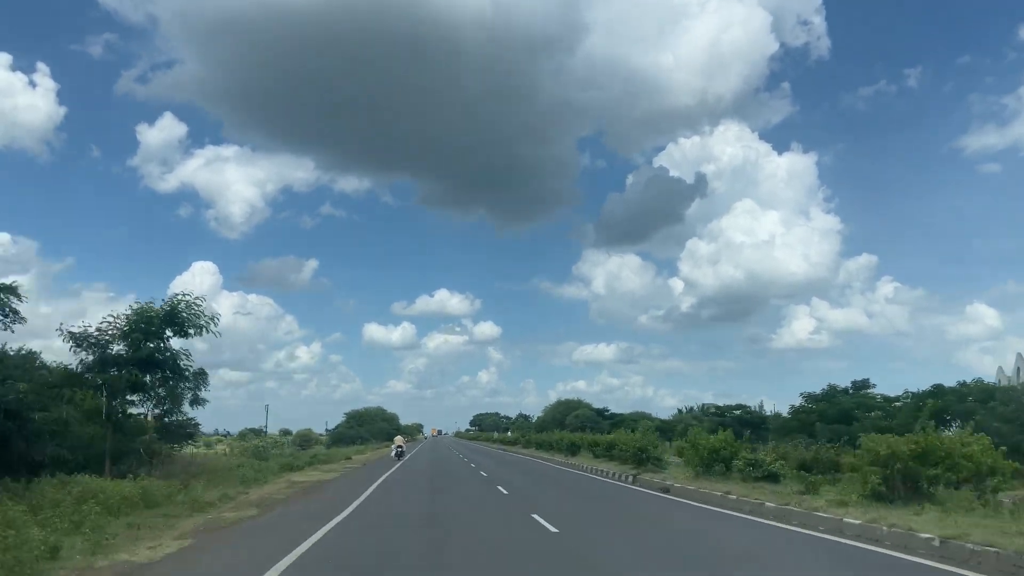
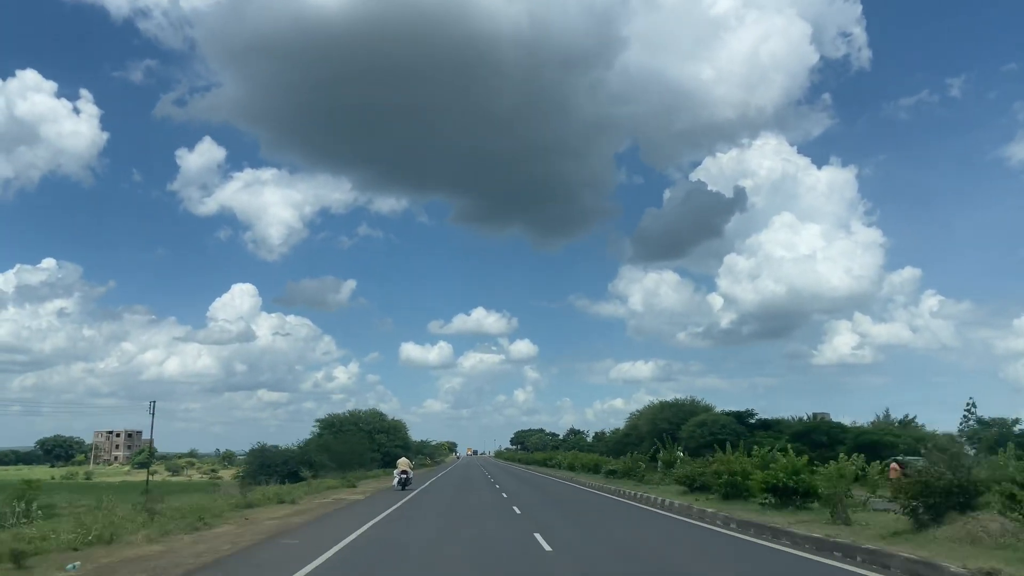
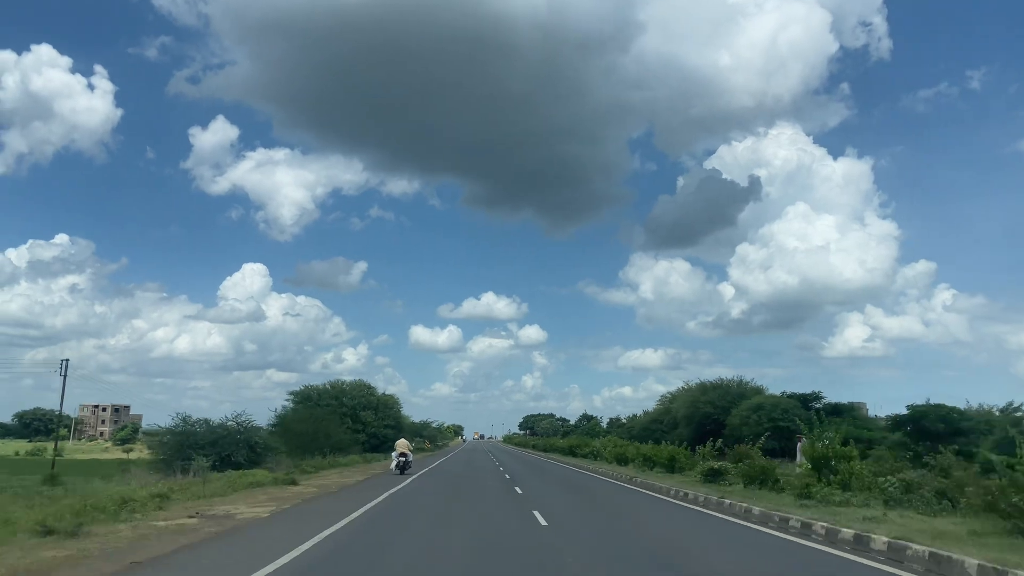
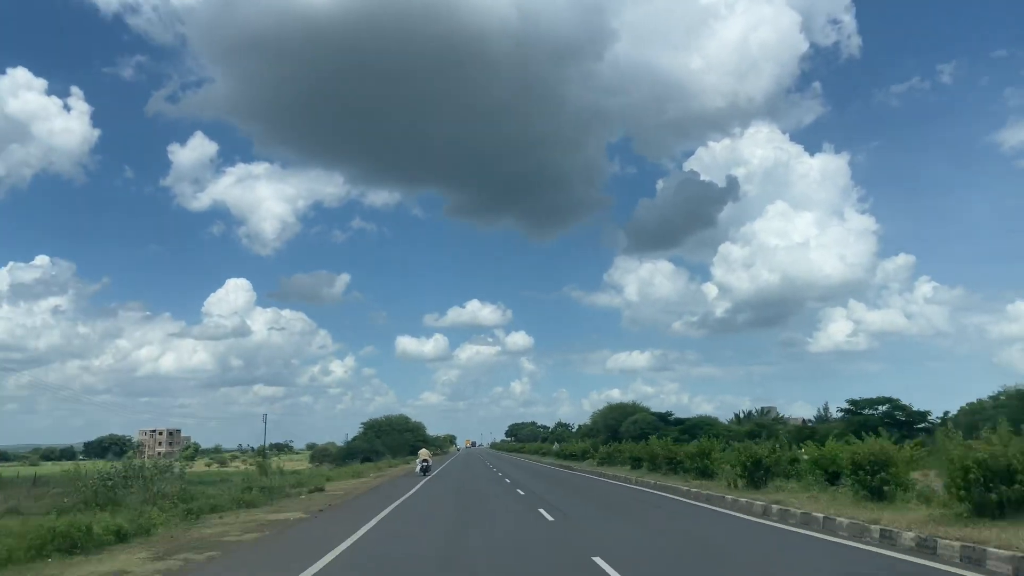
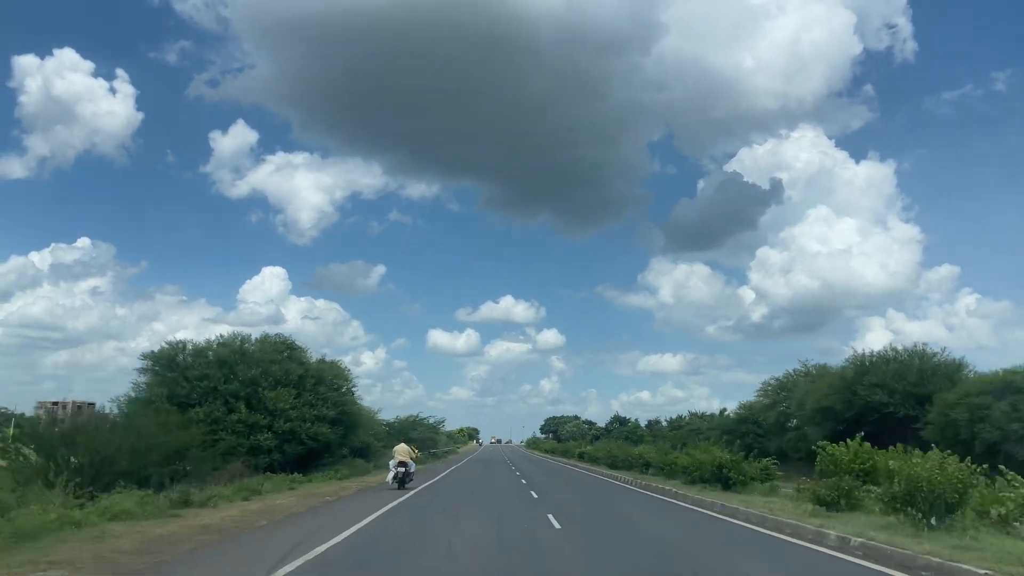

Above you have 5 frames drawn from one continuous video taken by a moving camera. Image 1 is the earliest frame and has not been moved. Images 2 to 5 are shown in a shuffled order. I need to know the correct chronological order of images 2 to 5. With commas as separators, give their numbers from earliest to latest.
4, 2, 3, 5
